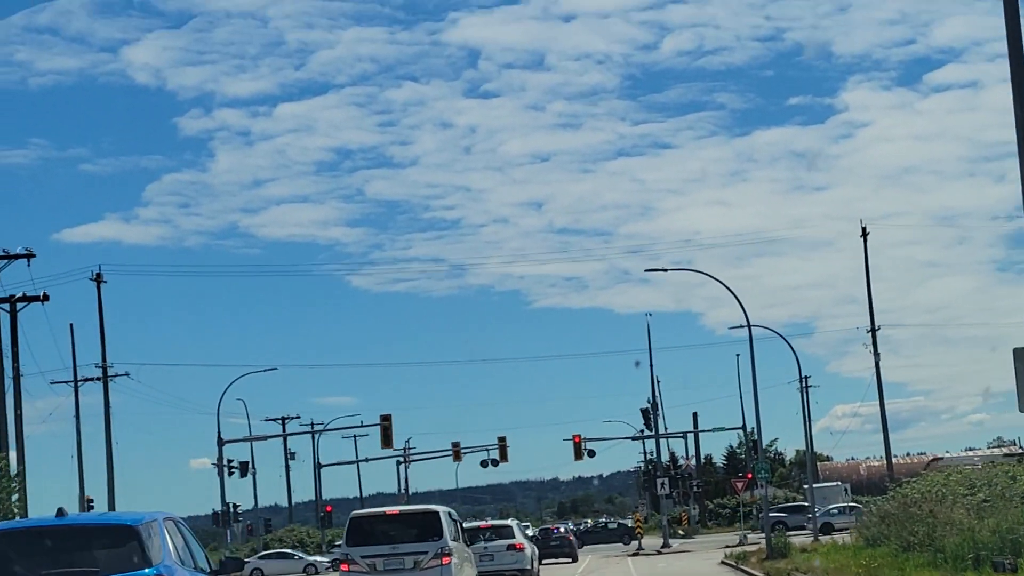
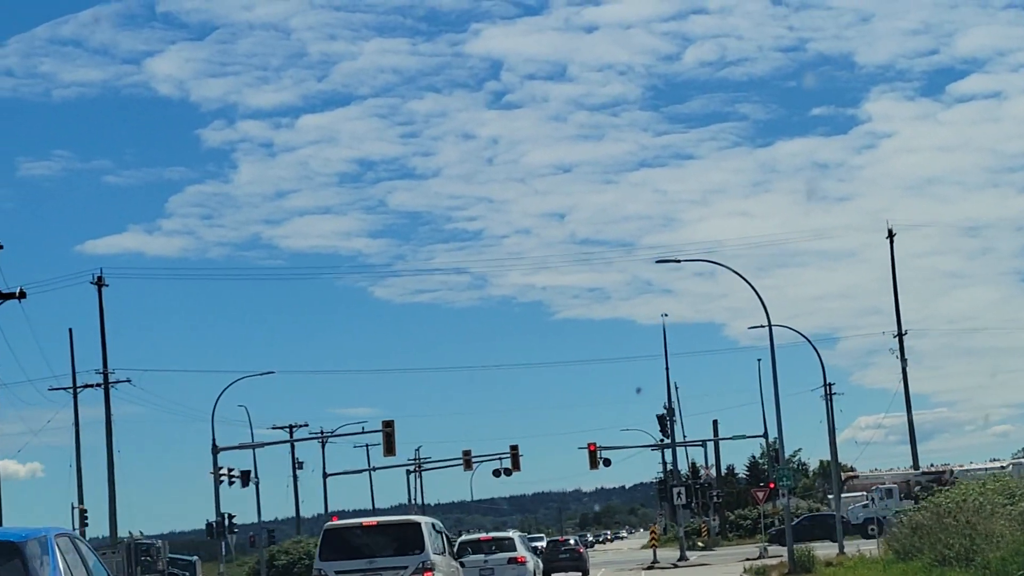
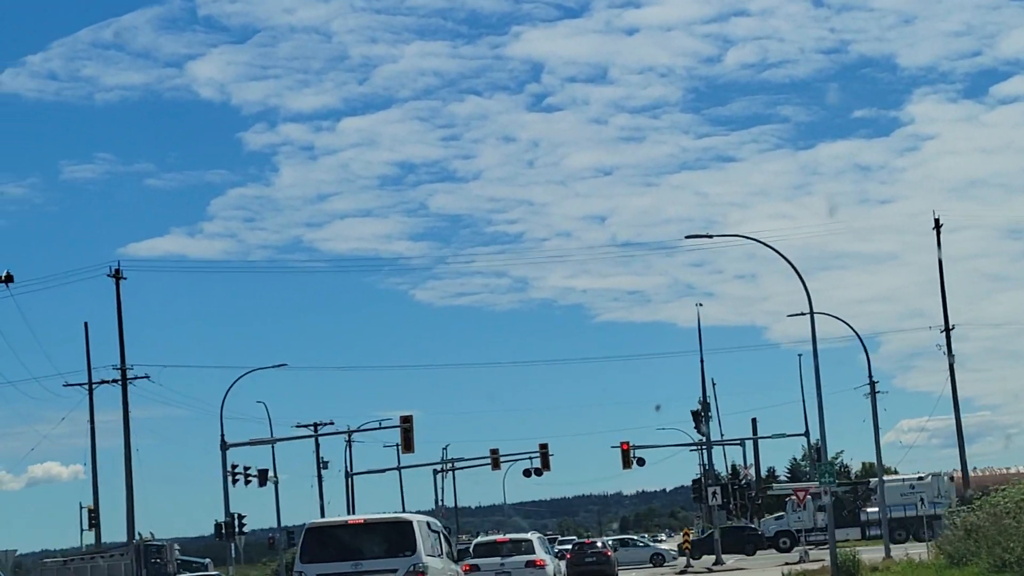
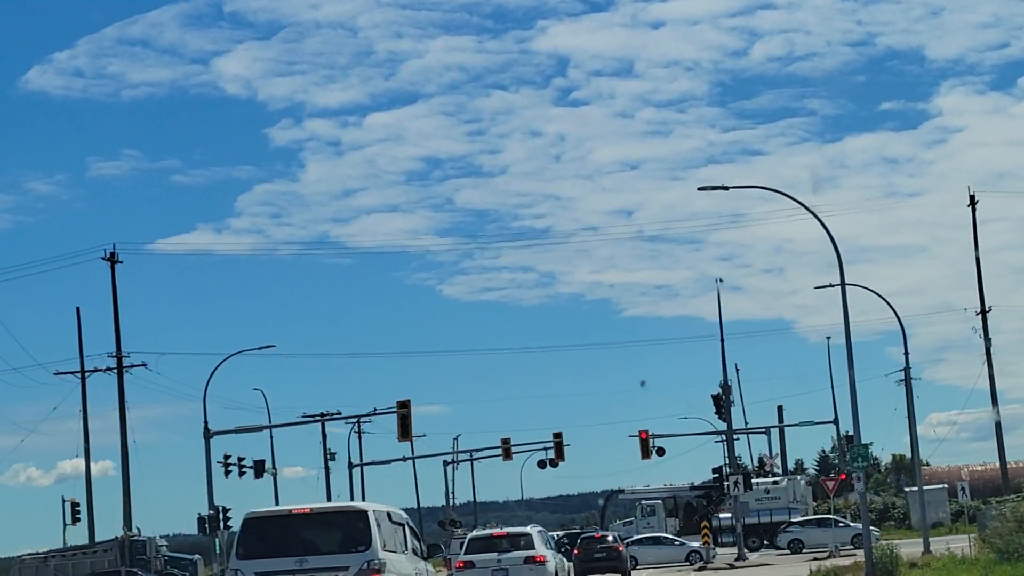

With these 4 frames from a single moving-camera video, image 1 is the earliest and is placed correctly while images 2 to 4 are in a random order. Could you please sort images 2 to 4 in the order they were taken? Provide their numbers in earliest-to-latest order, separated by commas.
2, 3, 4
